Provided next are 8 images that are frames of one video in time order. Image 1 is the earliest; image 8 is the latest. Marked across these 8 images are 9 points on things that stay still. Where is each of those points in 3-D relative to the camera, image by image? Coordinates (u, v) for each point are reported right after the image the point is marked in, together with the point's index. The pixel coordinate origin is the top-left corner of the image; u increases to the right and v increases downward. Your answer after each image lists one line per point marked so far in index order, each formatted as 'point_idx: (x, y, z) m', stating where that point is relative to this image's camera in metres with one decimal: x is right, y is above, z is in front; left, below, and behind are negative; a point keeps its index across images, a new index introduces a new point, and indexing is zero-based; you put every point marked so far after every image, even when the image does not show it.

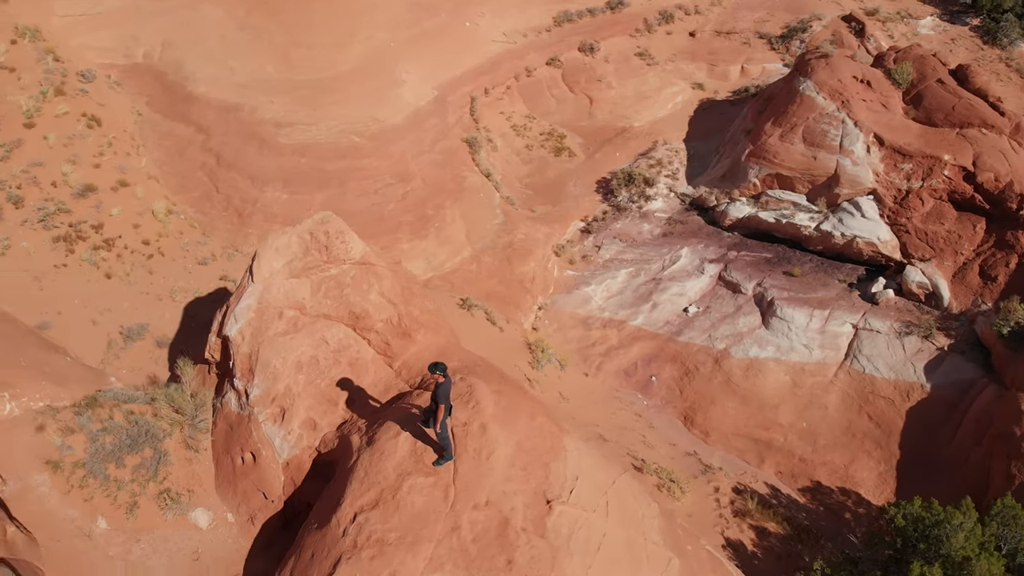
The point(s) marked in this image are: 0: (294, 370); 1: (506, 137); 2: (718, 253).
0: (-1.6, -0.6, +6.4) m
1: (-0.1, +2.2, +12.8) m
2: (+2.6, +0.4, +10.9) m
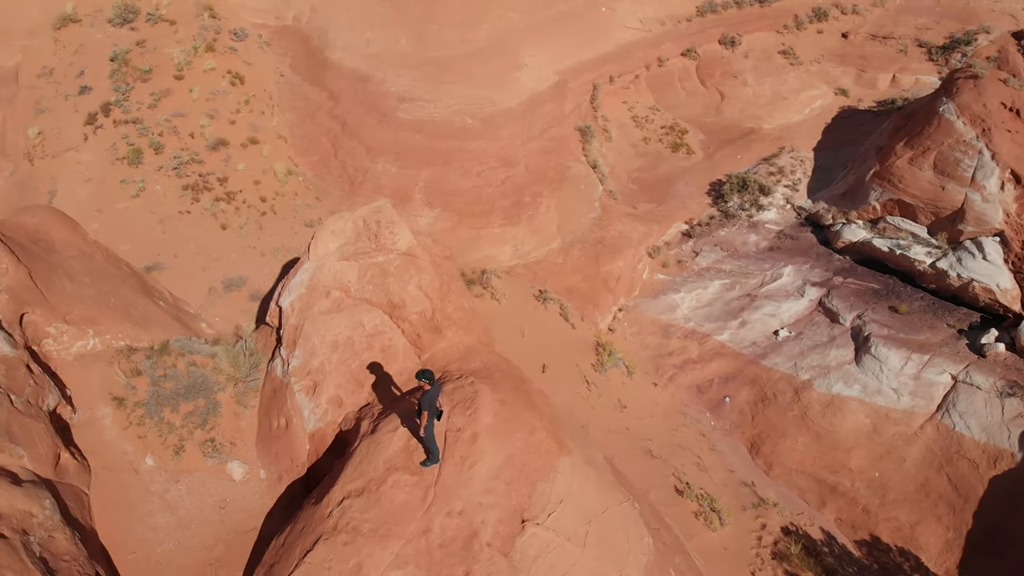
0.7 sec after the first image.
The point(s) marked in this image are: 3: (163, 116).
0: (-1.4, -0.5, +6.7) m
1: (+1.6, +2.3, +12.6) m
2: (+3.7, +0.1, +10.3) m
3: (-4.7, +2.3, +11.5) m
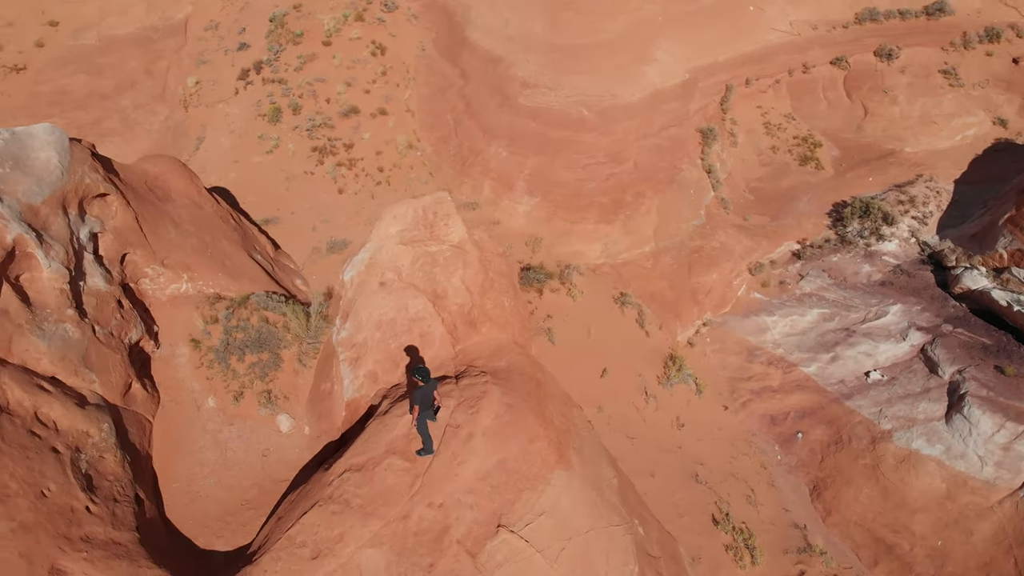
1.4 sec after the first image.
0: (-1.1, -0.3, +7.1) m
1: (+3.4, +2.1, +12.1) m
2: (+4.6, -0.4, +9.5) m
3: (-2.9, +2.9, +12.3) m
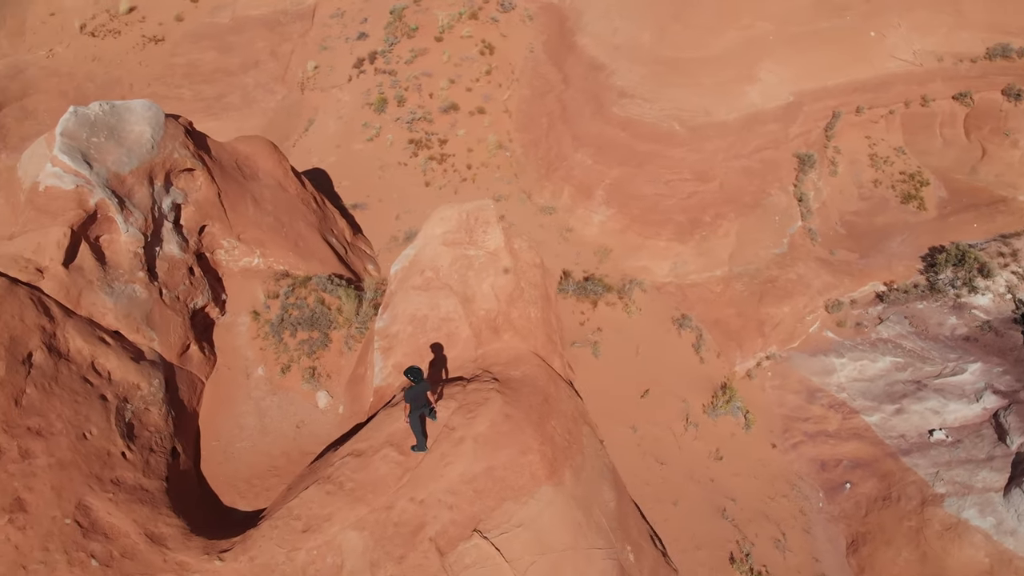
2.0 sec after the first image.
0: (-0.9, -0.3, +7.4) m
1: (+4.6, +1.6, +11.5) m
2: (+5.1, -1.0, +8.9) m
3: (-1.5, +3.2, +12.7) m
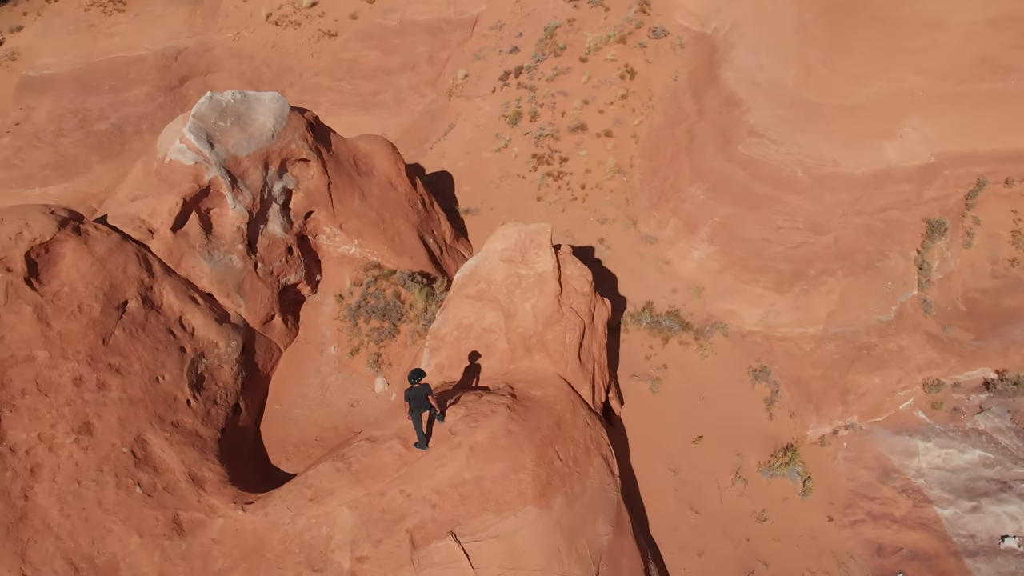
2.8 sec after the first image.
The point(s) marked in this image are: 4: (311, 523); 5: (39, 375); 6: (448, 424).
0: (-0.5, -0.3, +7.8) m
1: (+6.0, +0.6, +10.7) m
2: (+5.5, -2.0, +8.0) m
3: (+0.6, +3.0, +13.2) m
4: (-1.4, -1.7, +6.4) m
5: (-3.7, -0.7, +6.8) m
6: (-0.5, -1.1, +6.7) m
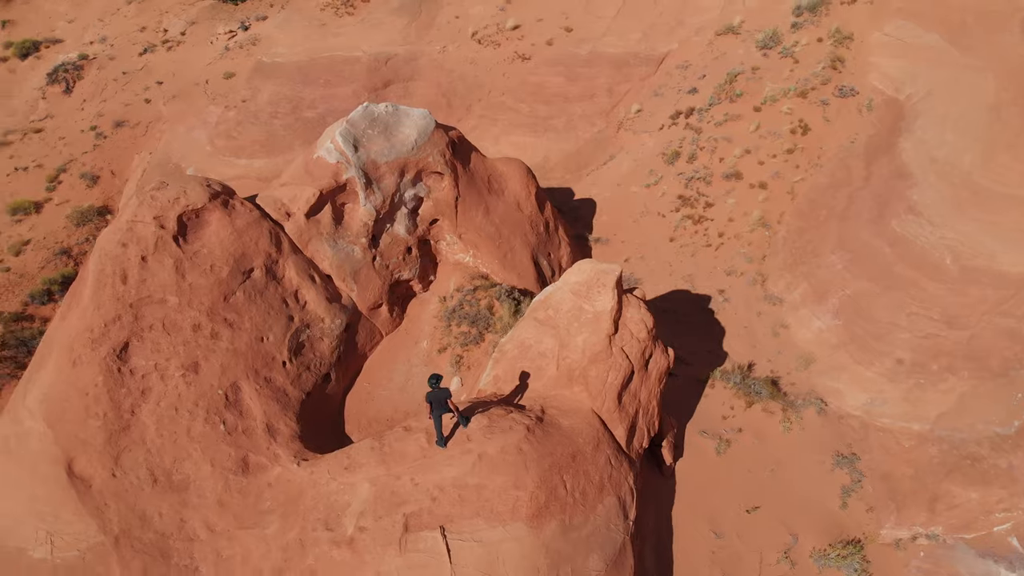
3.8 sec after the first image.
0: (0.0, -0.5, +8.4) m
1: (+7.1, -0.9, +9.5) m
2: (+5.5, -3.3, +7.0) m
3: (+3.1, +2.3, +13.2) m
4: (-1.4, -1.7, +7.3) m
5: (-3.3, -0.3, +8.2) m
6: (-0.4, -1.2, +7.3) m
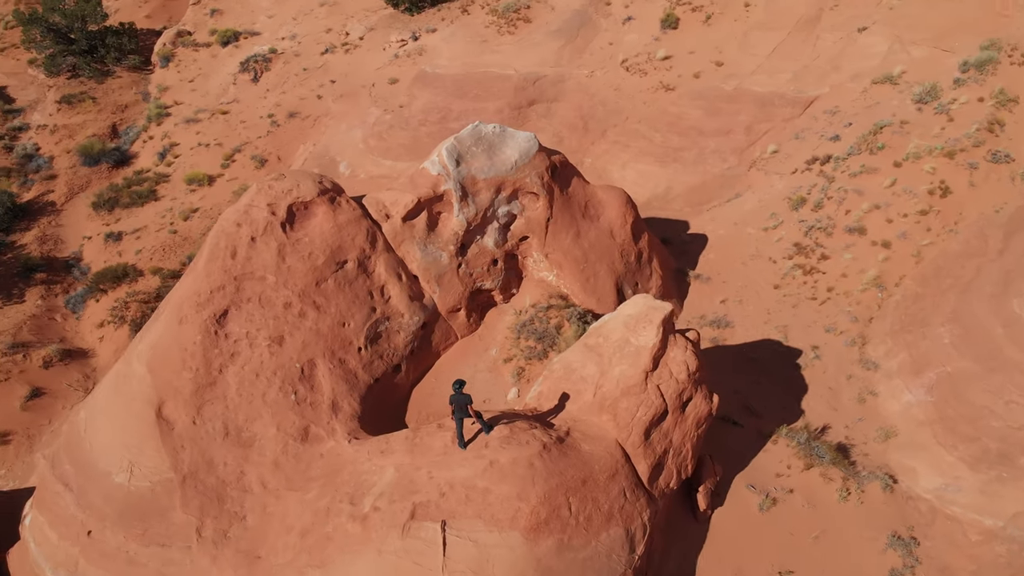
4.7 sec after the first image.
0: (+0.5, -0.8, +8.7) m
1: (+7.6, -2.2, +8.3) m
2: (+5.1, -4.2, +6.2) m
3: (+5.0, +1.5, +12.8) m
4: (-1.3, -1.6, +7.9) m
5: (-2.7, 0.0, +9.2) m
6: (-0.2, -1.3, +7.8) m
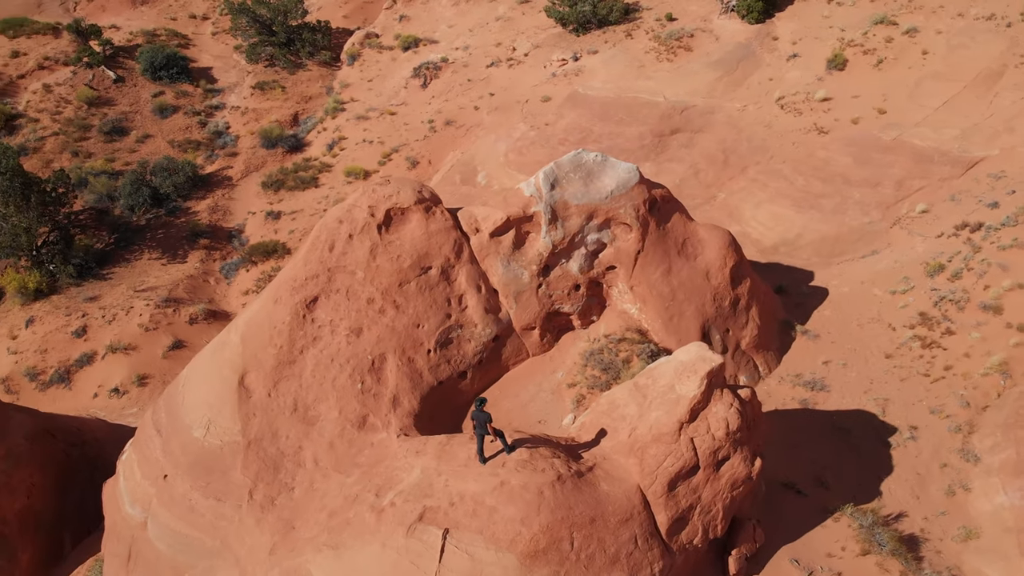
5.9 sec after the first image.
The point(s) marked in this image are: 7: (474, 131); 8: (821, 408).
0: (+1.0, -1.1, +8.7) m
1: (+7.5, -3.5, +6.7) m
2: (+4.4, -5.1, +5.3) m
3: (+6.5, +0.4, +11.7) m
4: (-1.0, -1.7, +8.4) m
5: (-1.9, 0.0, +9.9) m
6: (0.0, -1.6, +7.9) m
7: (-0.7, +3.2, +17.5) m
8: (+3.9, -1.5, +10.9) m
